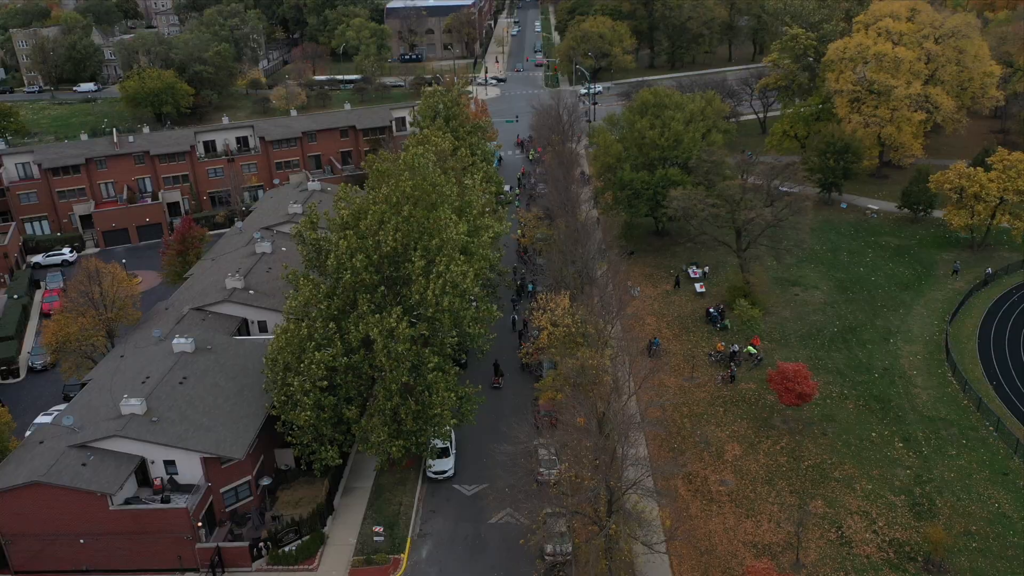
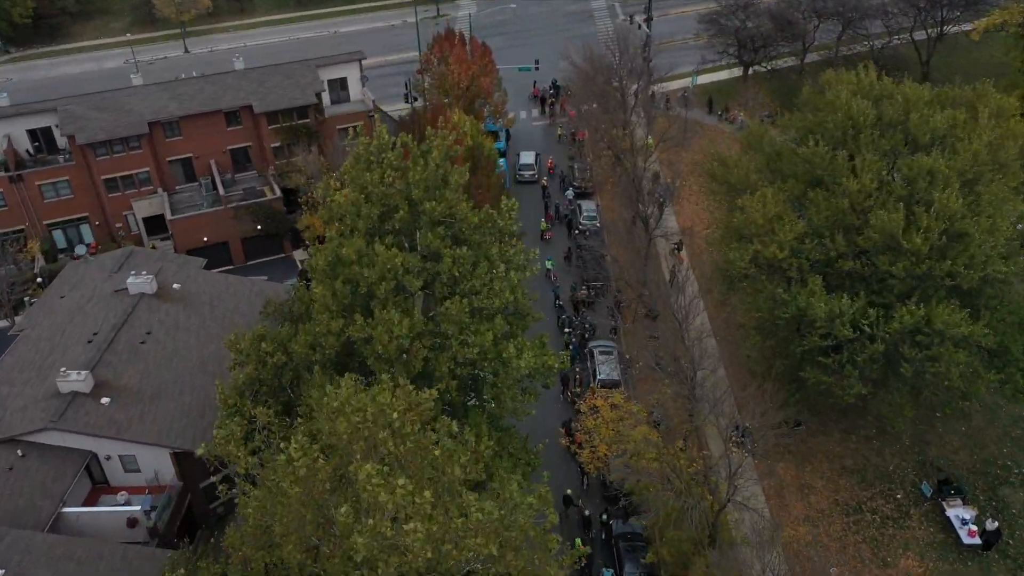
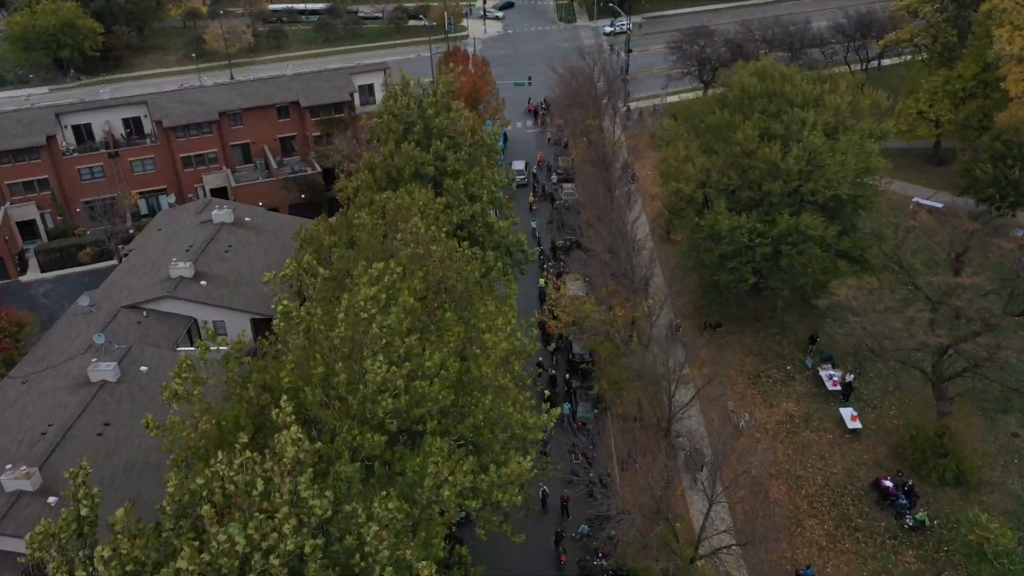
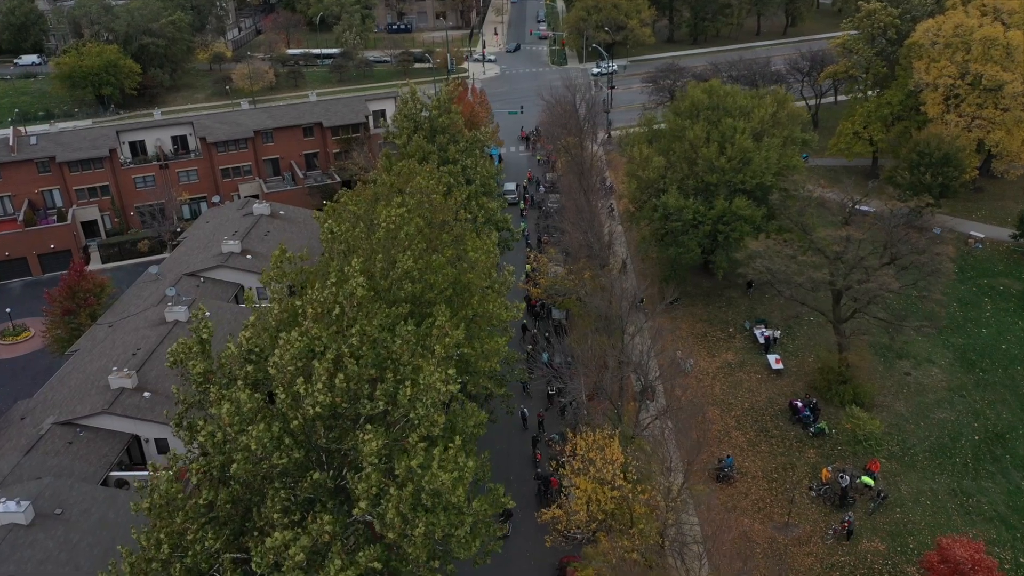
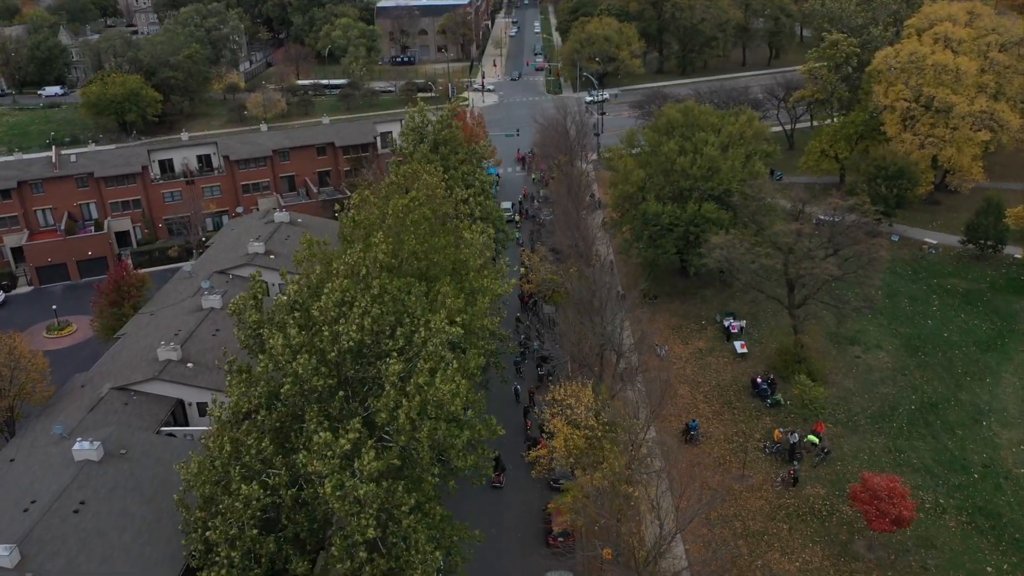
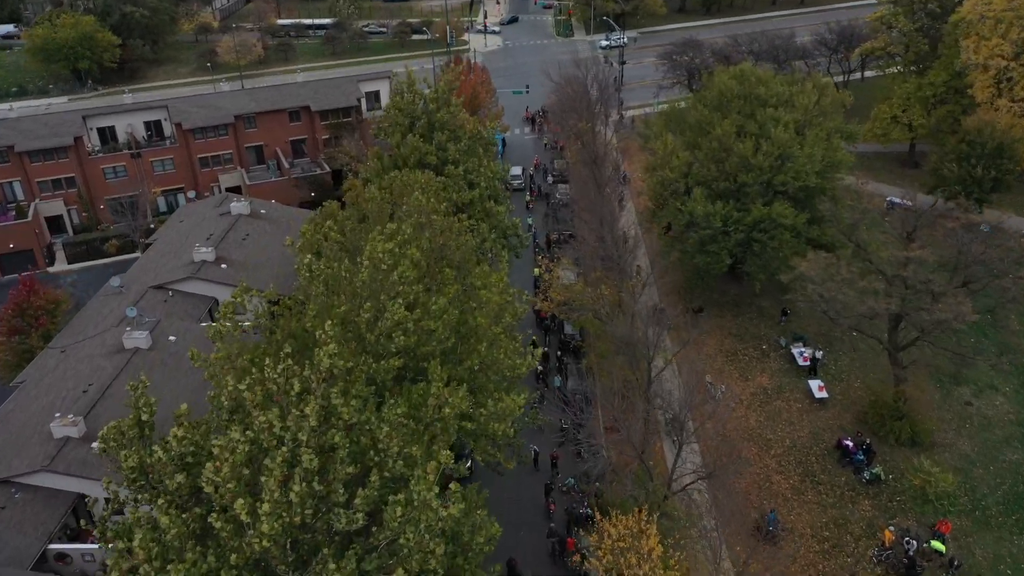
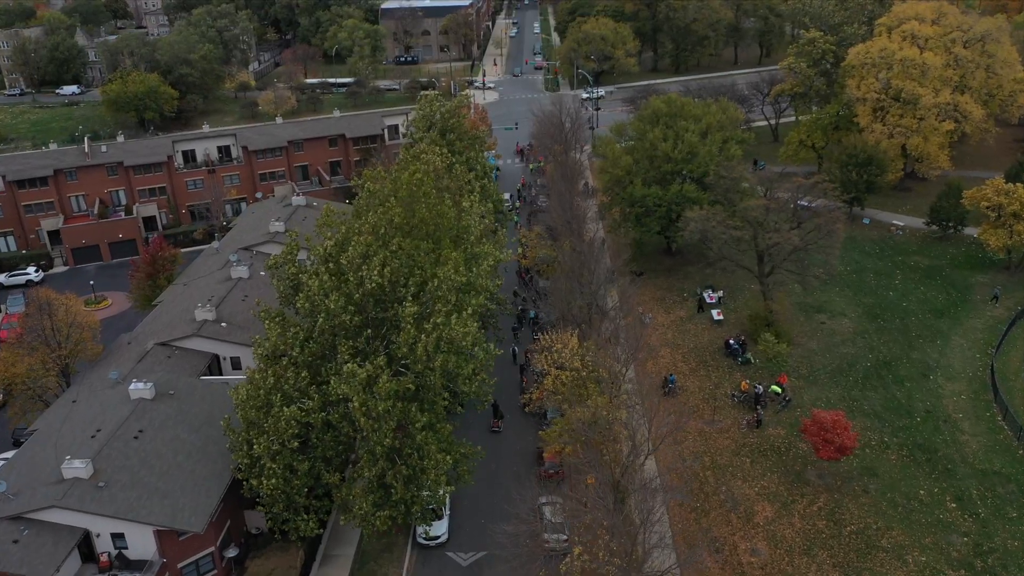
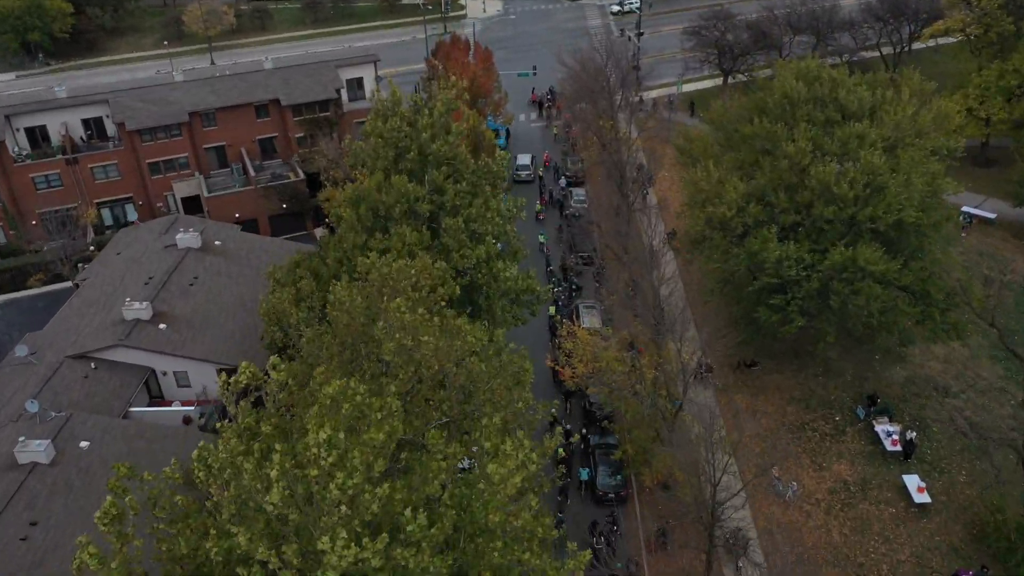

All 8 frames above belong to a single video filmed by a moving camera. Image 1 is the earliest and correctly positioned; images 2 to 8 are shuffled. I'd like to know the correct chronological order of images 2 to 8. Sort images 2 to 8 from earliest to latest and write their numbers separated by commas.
7, 5, 4, 6, 3, 8, 2
